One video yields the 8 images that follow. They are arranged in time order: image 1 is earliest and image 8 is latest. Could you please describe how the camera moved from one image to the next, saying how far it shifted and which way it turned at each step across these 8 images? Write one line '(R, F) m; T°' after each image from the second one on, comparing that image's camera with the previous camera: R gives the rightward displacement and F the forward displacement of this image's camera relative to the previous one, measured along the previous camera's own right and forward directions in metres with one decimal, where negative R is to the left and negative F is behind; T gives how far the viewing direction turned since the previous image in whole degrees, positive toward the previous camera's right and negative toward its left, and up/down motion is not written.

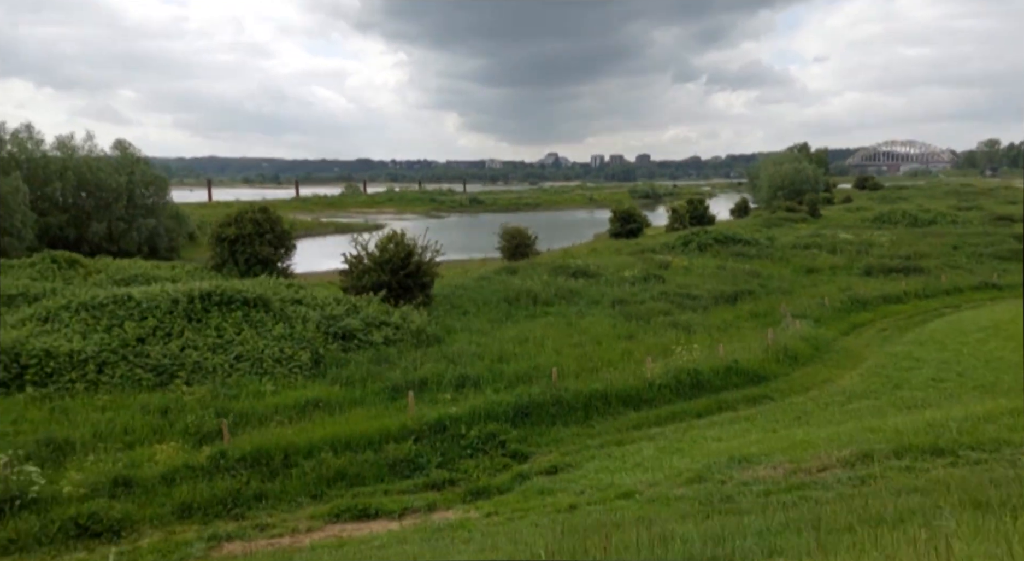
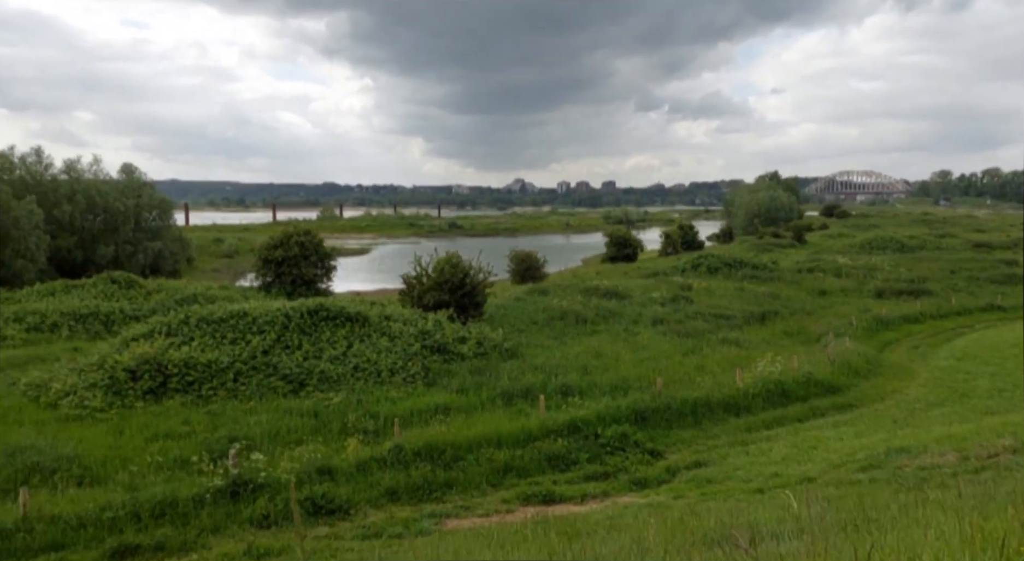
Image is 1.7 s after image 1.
(-2.3, -0.9) m; +1°
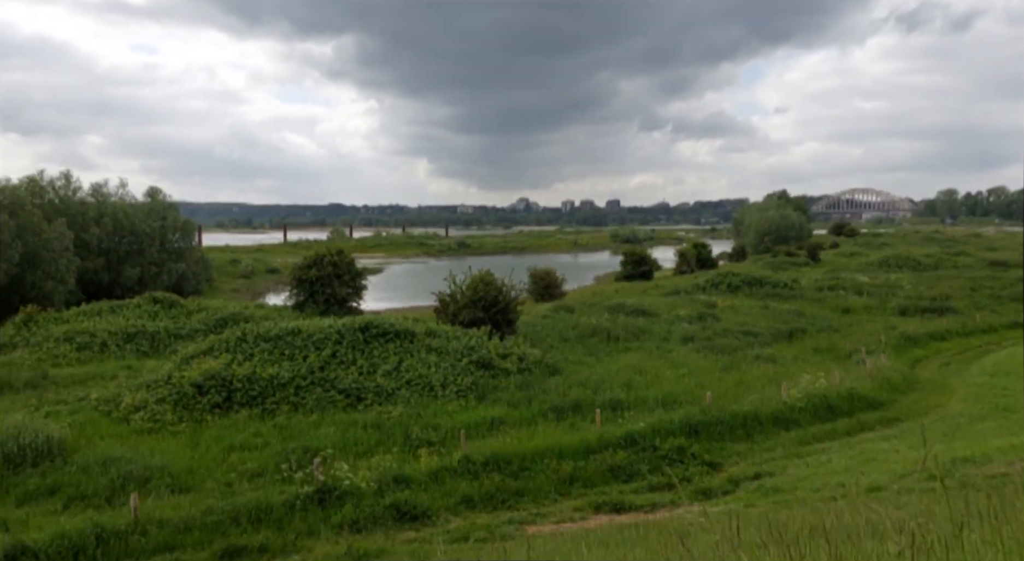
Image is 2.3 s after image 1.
(-0.8, -0.4) m; -1°
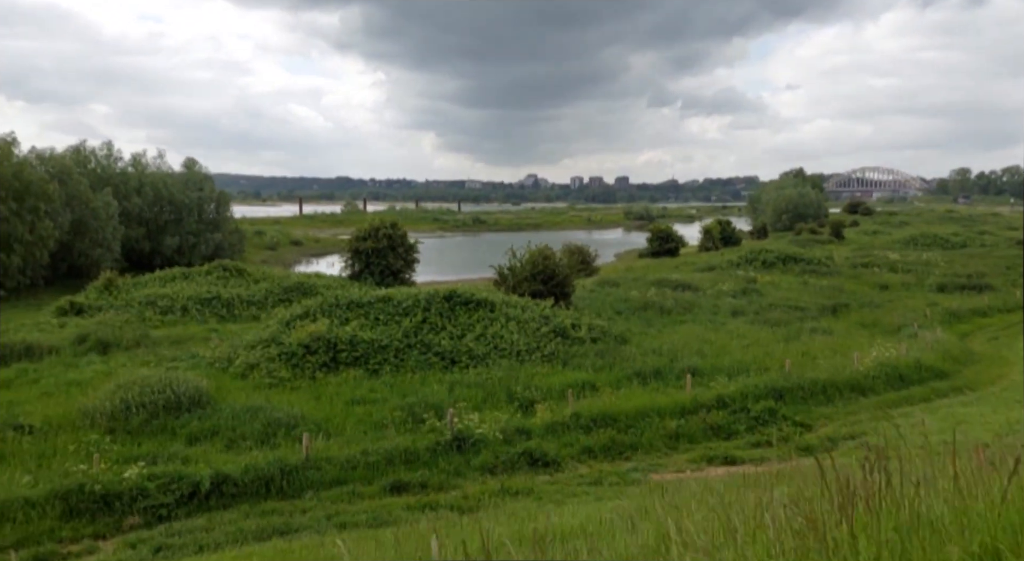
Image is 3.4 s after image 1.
(-1.4, -0.7) m; -2°
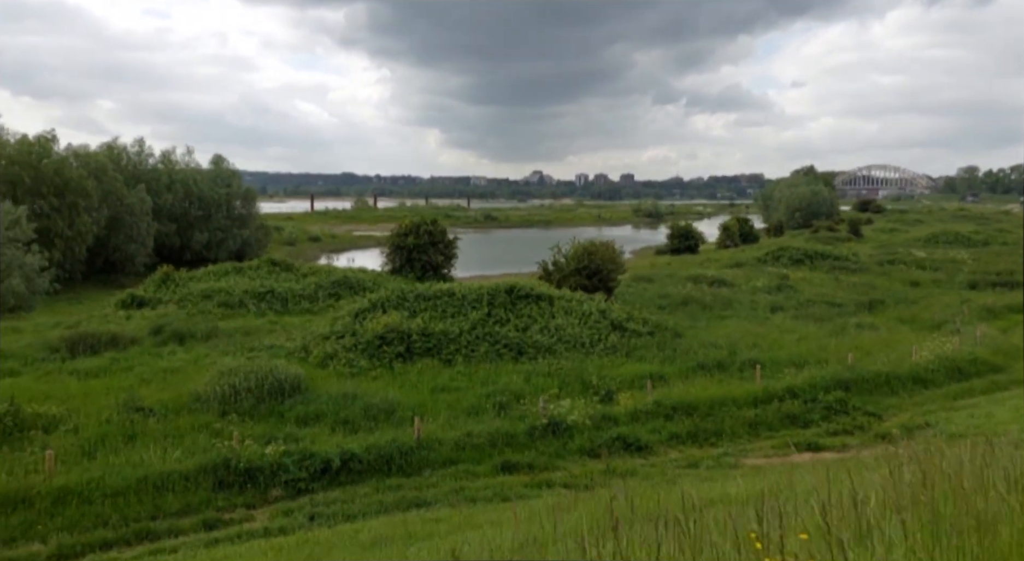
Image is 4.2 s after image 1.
(-1.1, -0.5) m; -1°
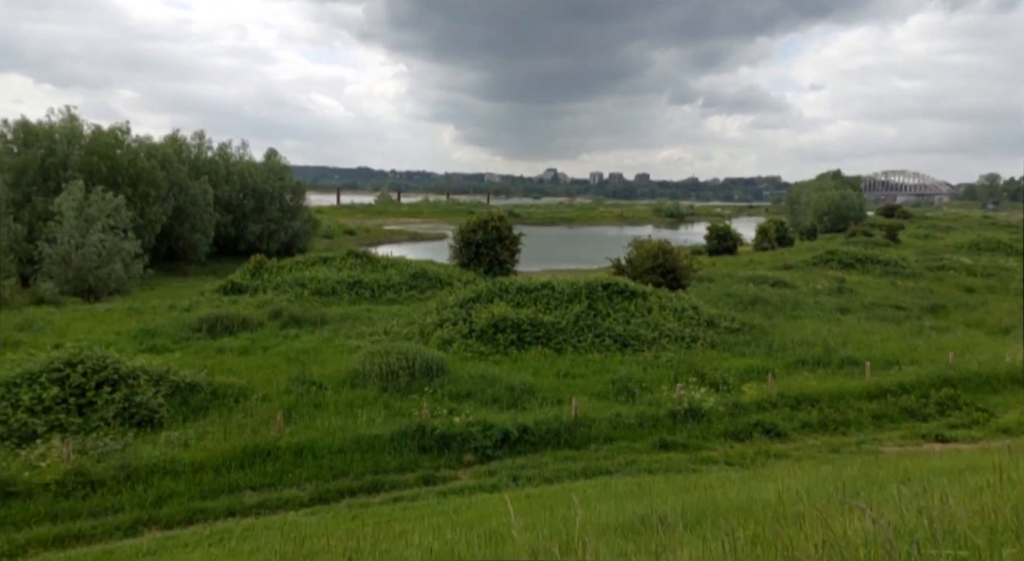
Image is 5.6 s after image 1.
(-1.8, -0.9) m; -3°
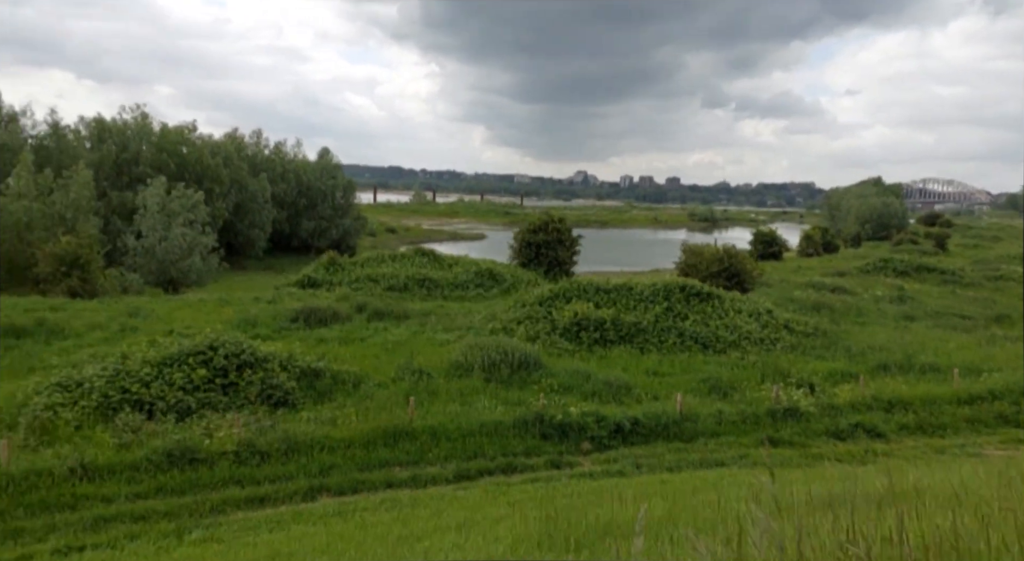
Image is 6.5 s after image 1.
(-1.1, -0.6) m; -3°
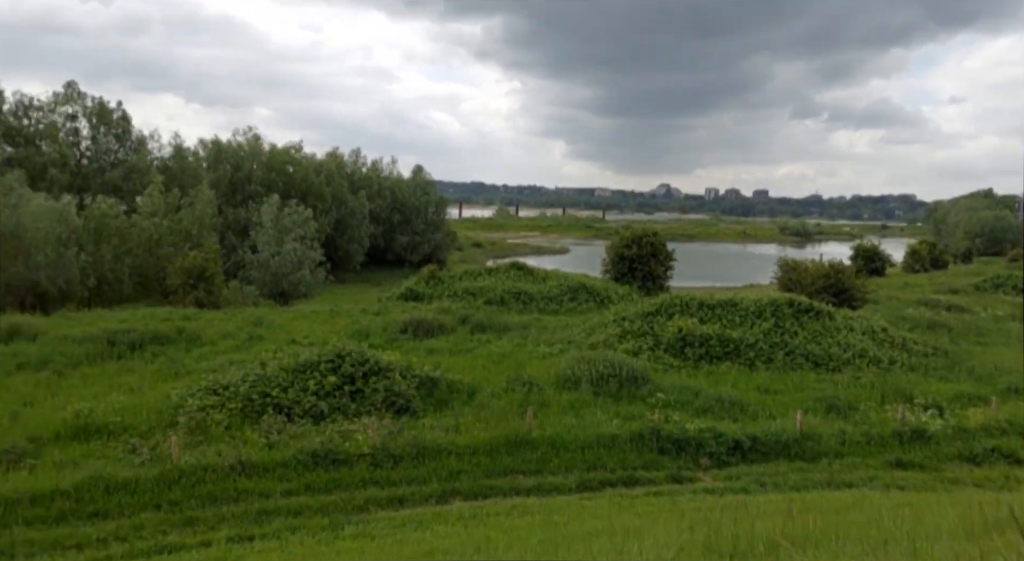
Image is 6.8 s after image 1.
(-0.5, -0.3) m; -8°
